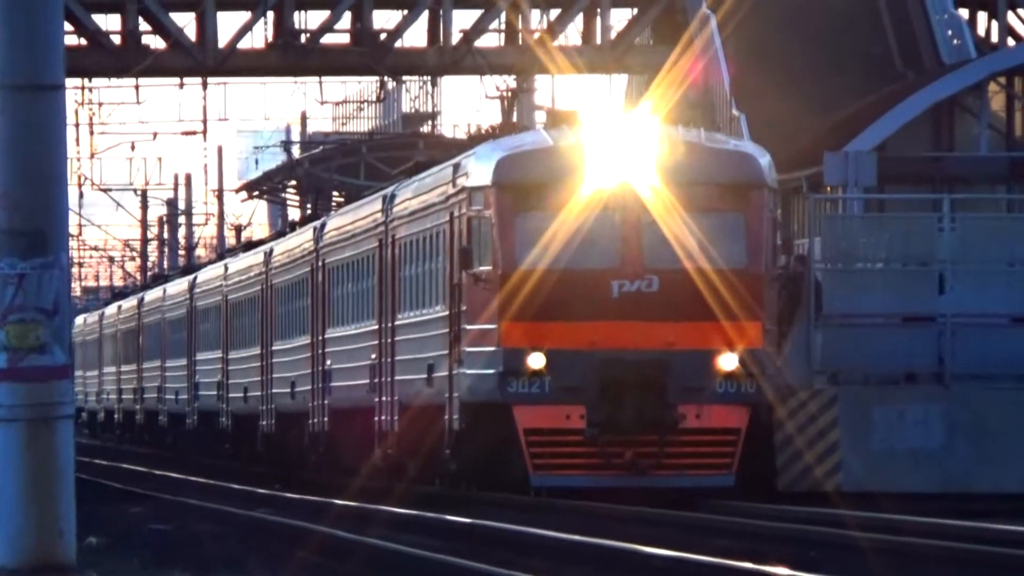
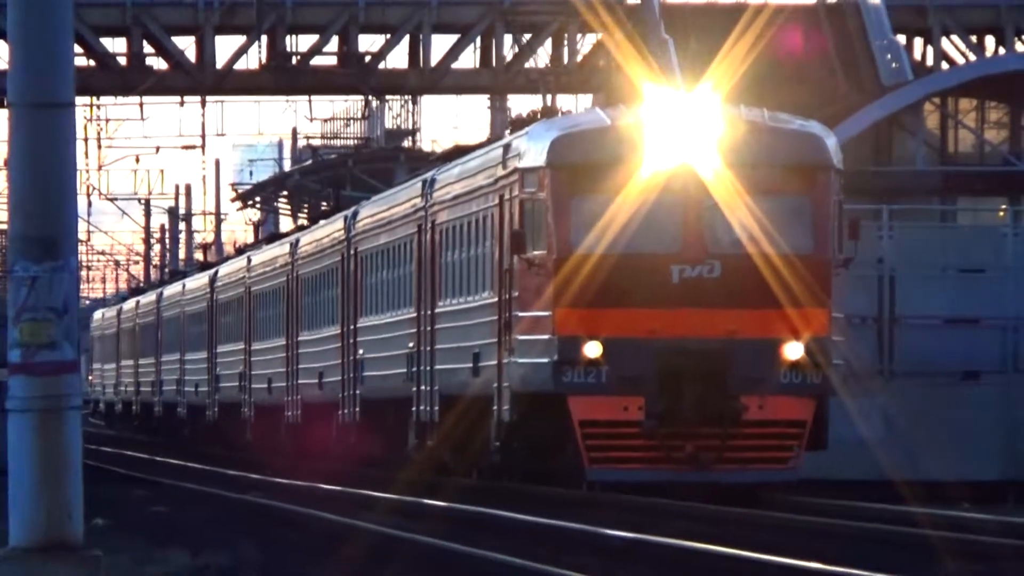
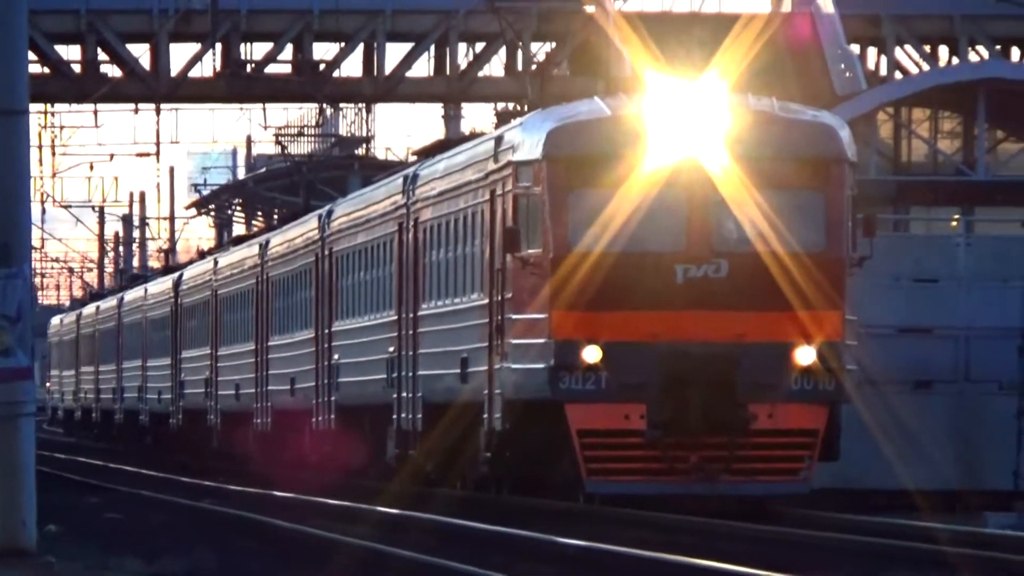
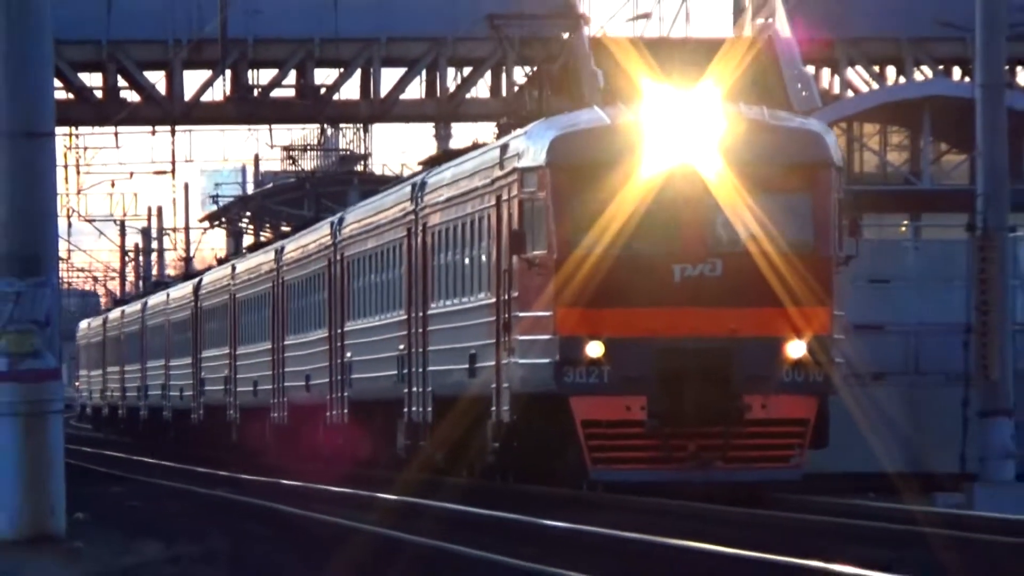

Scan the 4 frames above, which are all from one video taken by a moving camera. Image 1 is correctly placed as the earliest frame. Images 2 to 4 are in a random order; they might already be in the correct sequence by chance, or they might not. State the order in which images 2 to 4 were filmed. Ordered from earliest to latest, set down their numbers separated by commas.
2, 3, 4
